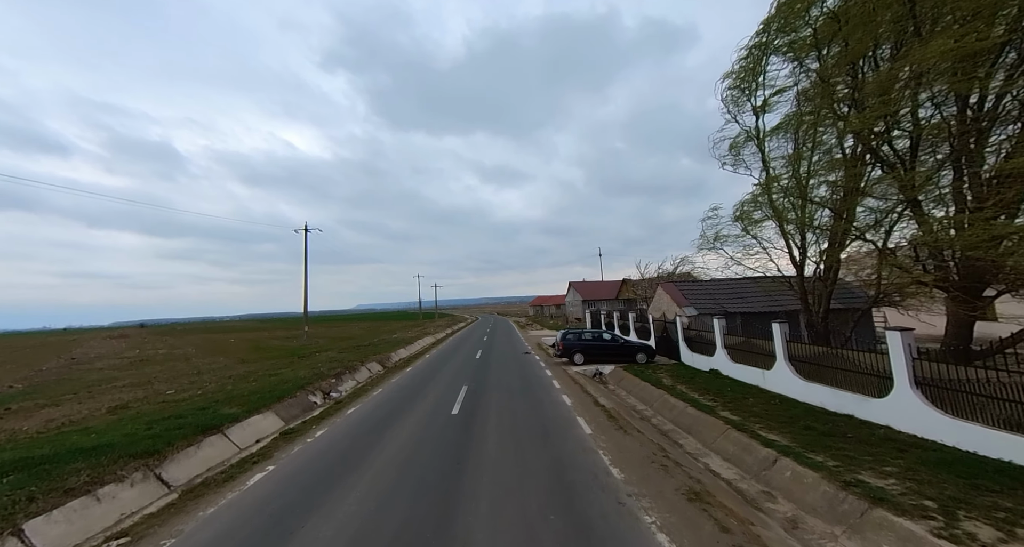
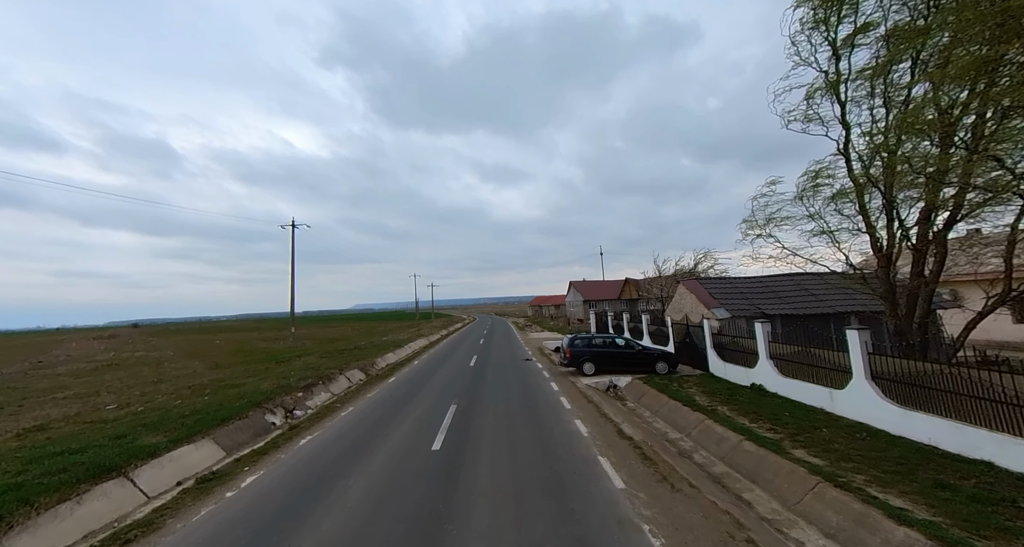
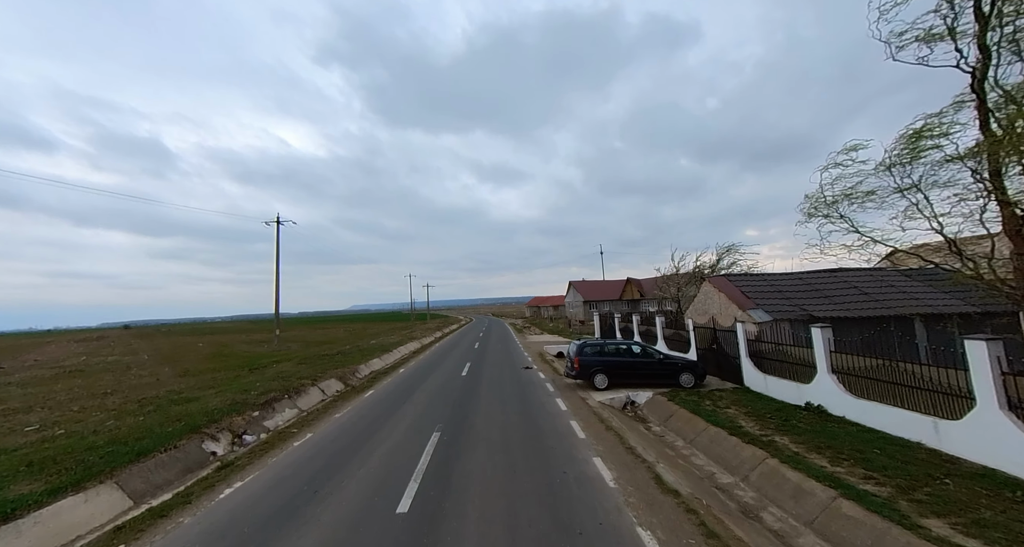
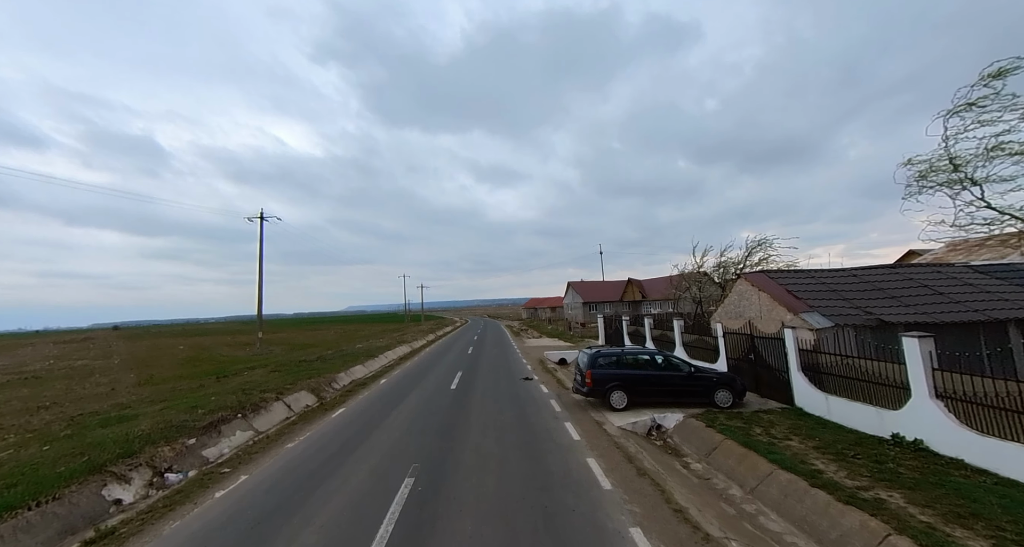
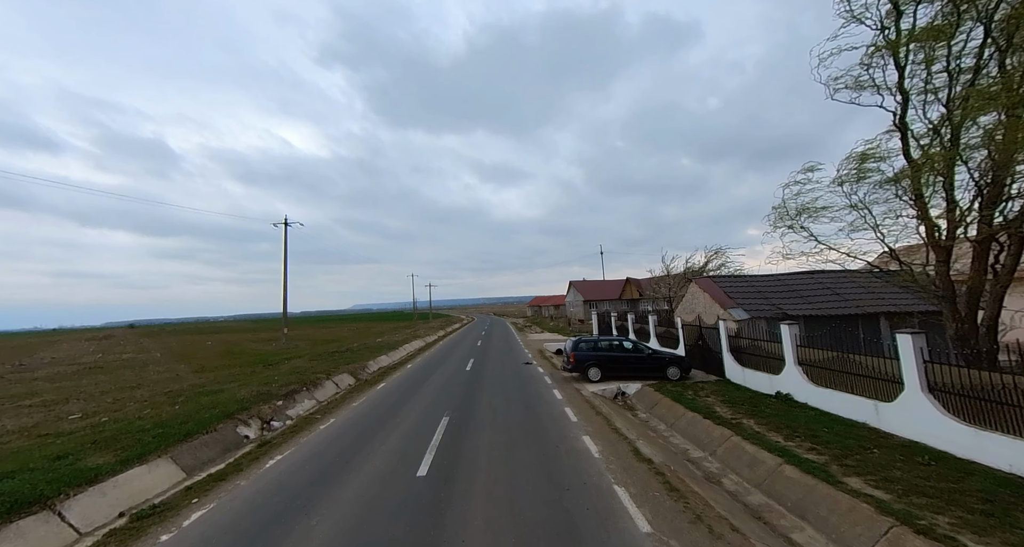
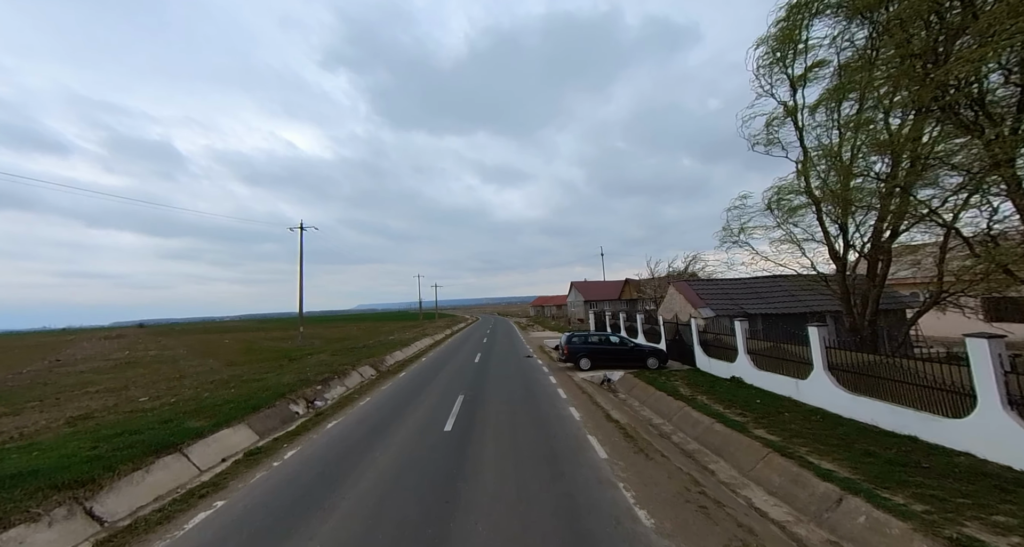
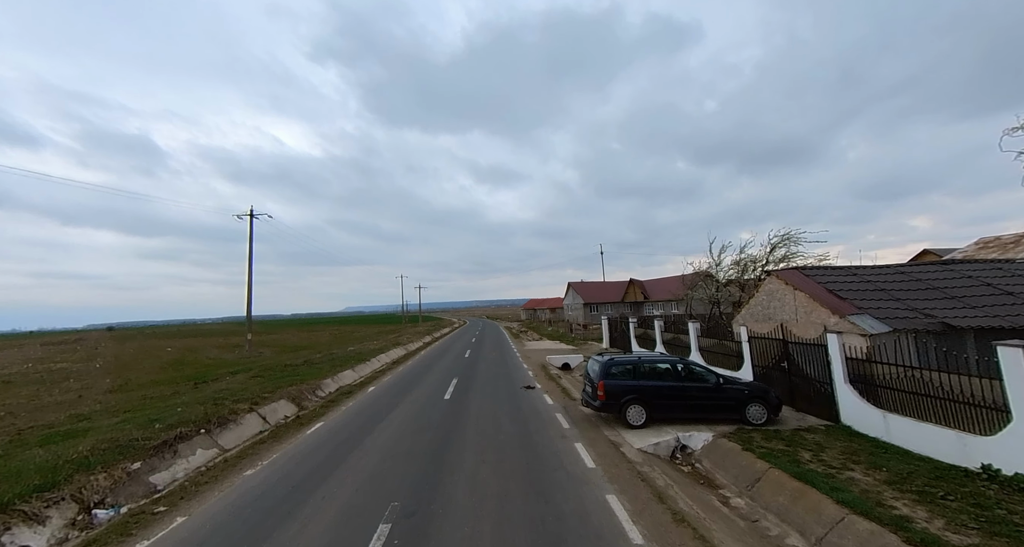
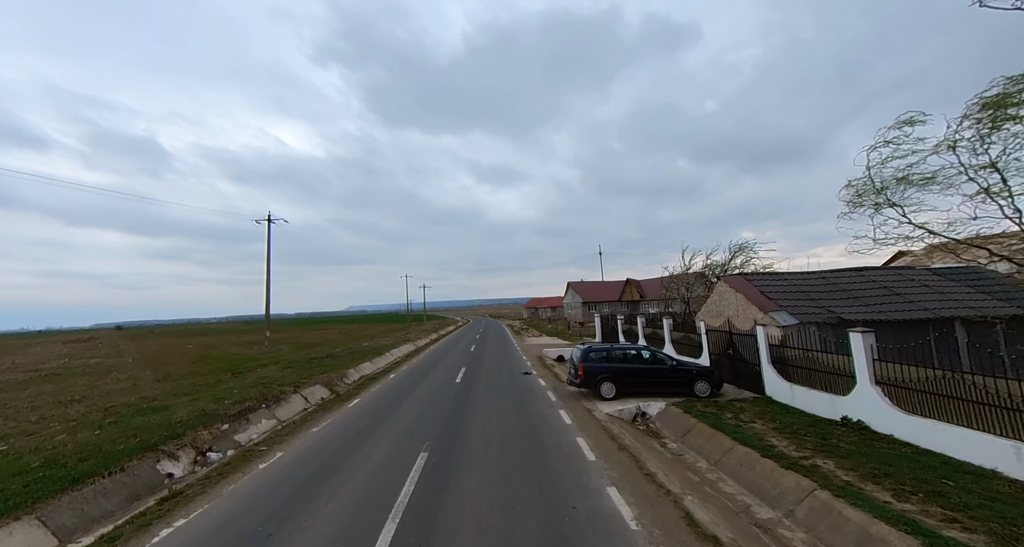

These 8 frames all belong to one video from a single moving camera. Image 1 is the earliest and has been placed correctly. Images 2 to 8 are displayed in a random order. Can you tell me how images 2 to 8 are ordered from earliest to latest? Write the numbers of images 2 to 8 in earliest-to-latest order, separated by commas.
6, 2, 5, 3, 8, 4, 7
